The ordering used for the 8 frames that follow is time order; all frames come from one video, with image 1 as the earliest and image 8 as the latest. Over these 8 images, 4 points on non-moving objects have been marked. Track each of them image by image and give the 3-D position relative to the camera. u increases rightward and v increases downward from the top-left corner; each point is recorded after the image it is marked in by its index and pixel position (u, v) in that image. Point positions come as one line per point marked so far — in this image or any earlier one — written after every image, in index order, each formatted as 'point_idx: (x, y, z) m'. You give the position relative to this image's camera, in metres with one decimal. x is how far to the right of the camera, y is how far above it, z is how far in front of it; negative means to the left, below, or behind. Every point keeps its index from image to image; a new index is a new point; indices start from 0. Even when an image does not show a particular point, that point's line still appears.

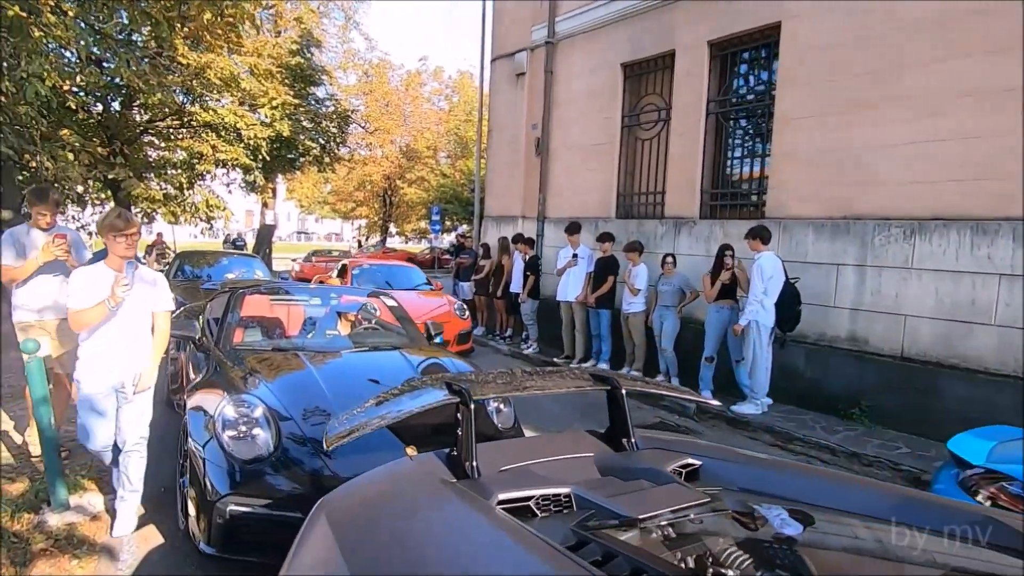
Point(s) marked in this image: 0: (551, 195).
0: (+0.7, +1.6, +9.6) m
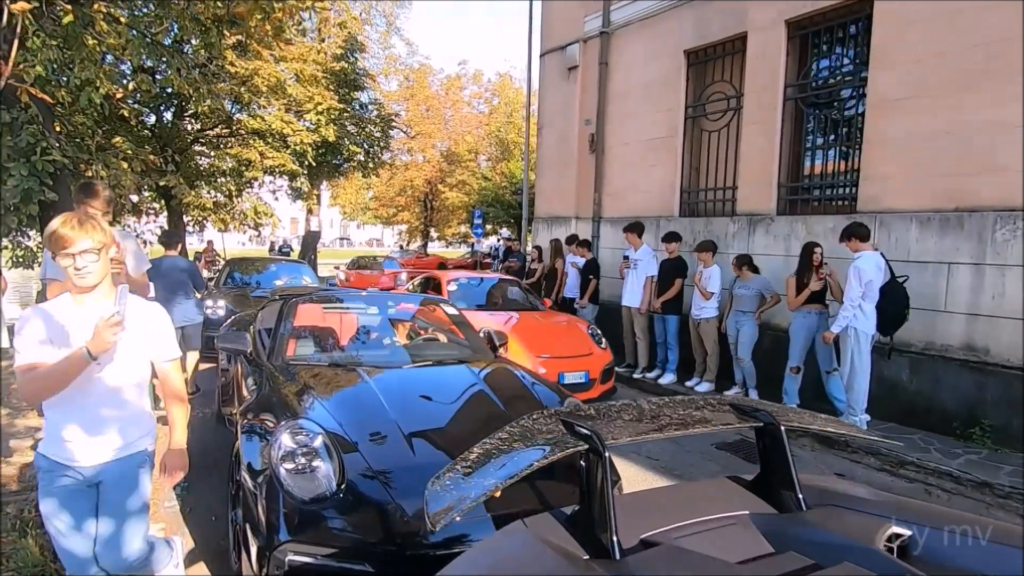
0: (+1.6, +1.6, +9.1) m
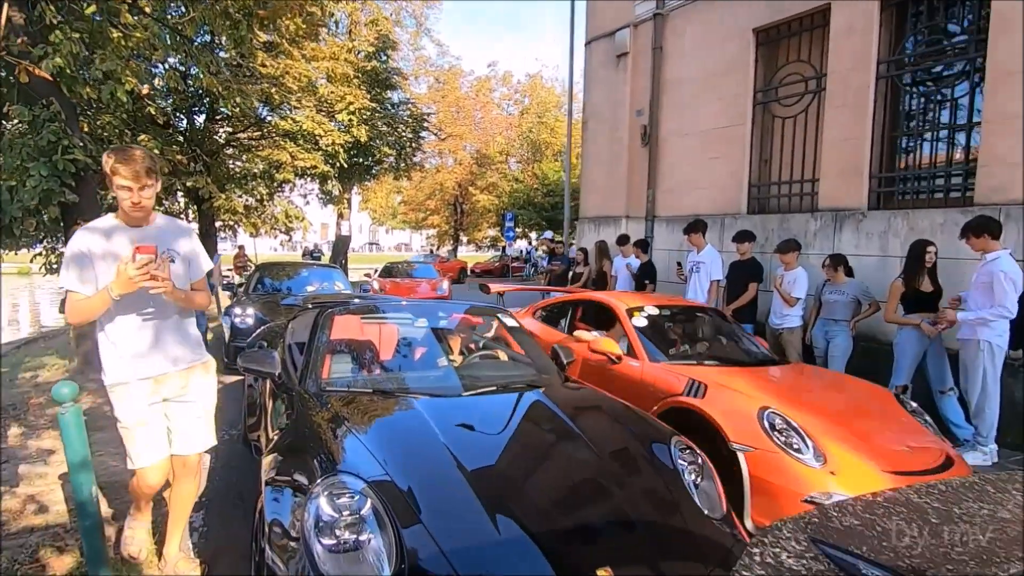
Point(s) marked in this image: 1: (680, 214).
0: (+2.3, +1.5, +8.3) m
1: (+2.5, +1.1, +8.1) m
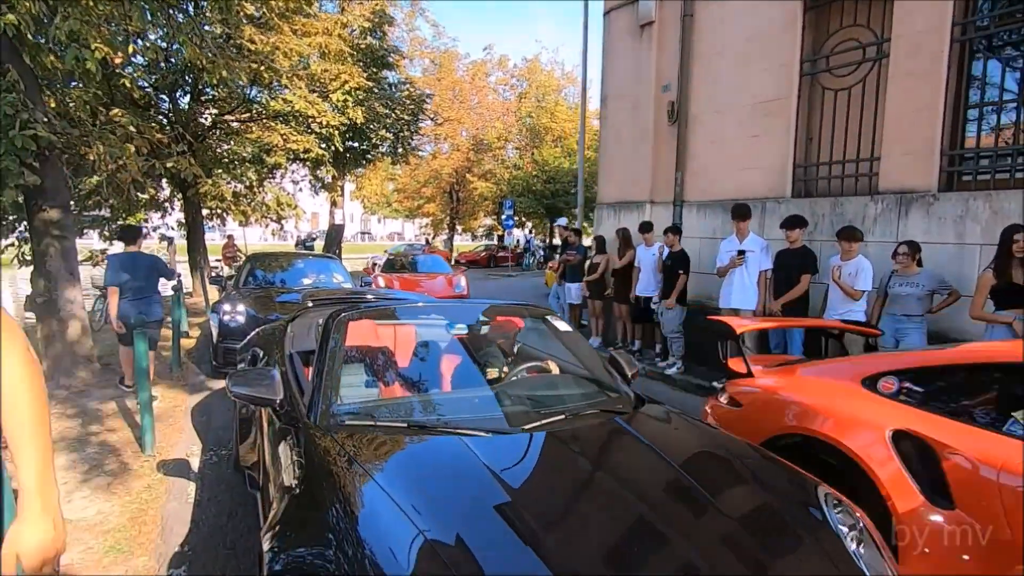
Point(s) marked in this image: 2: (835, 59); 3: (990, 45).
0: (+2.5, +1.6, +7.6) m
1: (+2.7, +1.2, +7.4) m
2: (+3.7, +2.6, +6.2) m
3: (+4.5, +2.3, +5.1) m
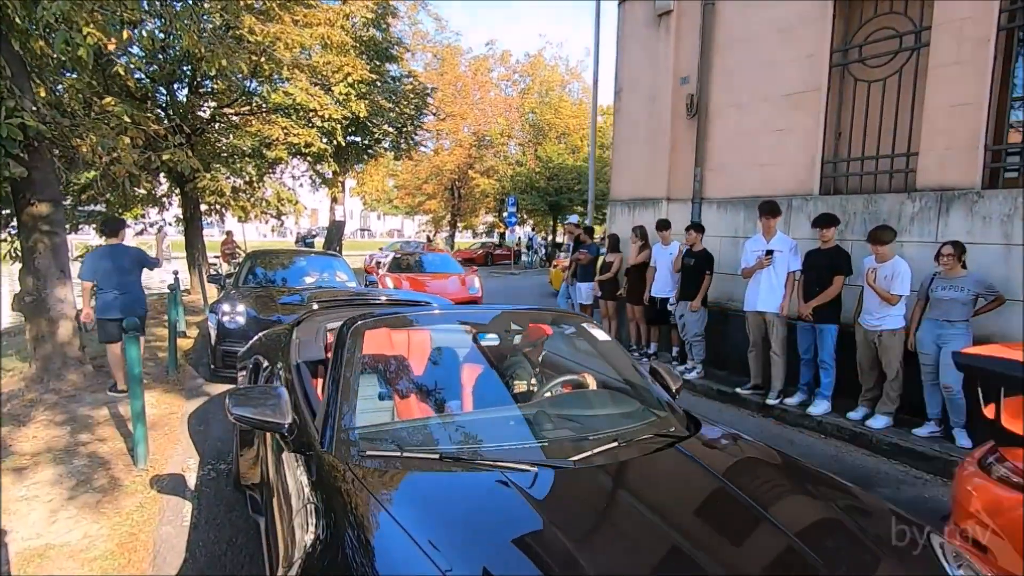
0: (+2.7, +1.6, +7.3) m
1: (+2.9, +1.2, +7.1) m
2: (+3.8, +2.6, +5.9) m
3: (+4.6, +2.2, +4.8) m
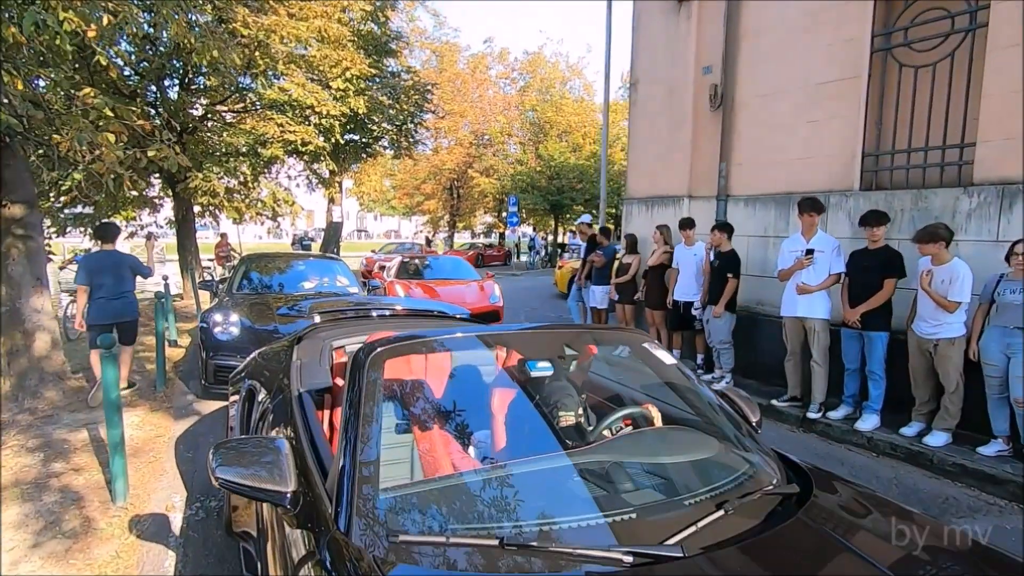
0: (+2.9, +1.6, +6.9) m
1: (+3.0, +1.2, +6.6) m
2: (+4.0, +2.5, +5.5) m
3: (+4.8, +2.2, +4.3) m
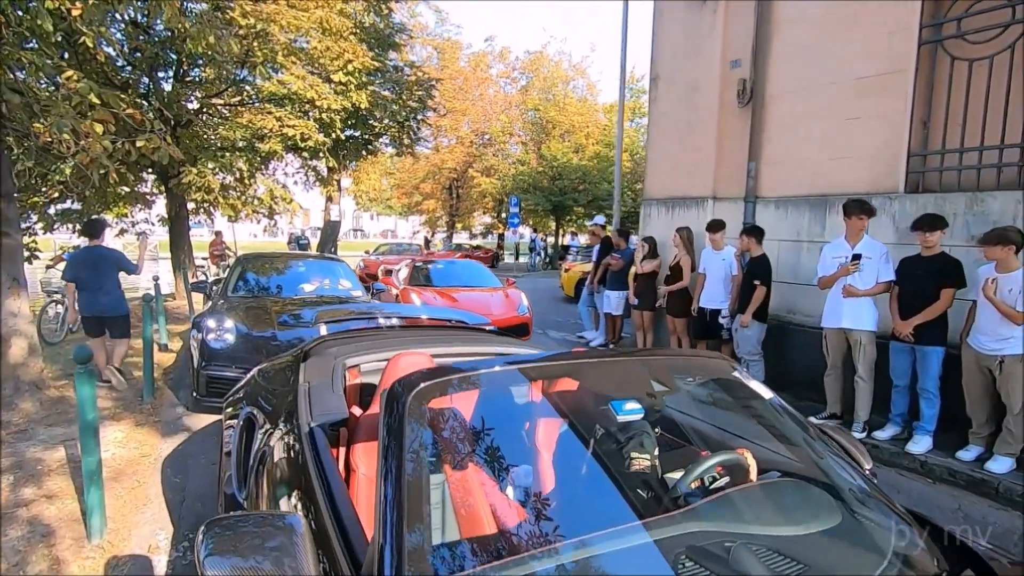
0: (+3.0, +1.5, +6.5) m
1: (+3.2, +1.1, +6.2) m
2: (+4.2, +2.4, +5.1) m
3: (+5.0, +2.1, +3.9) m
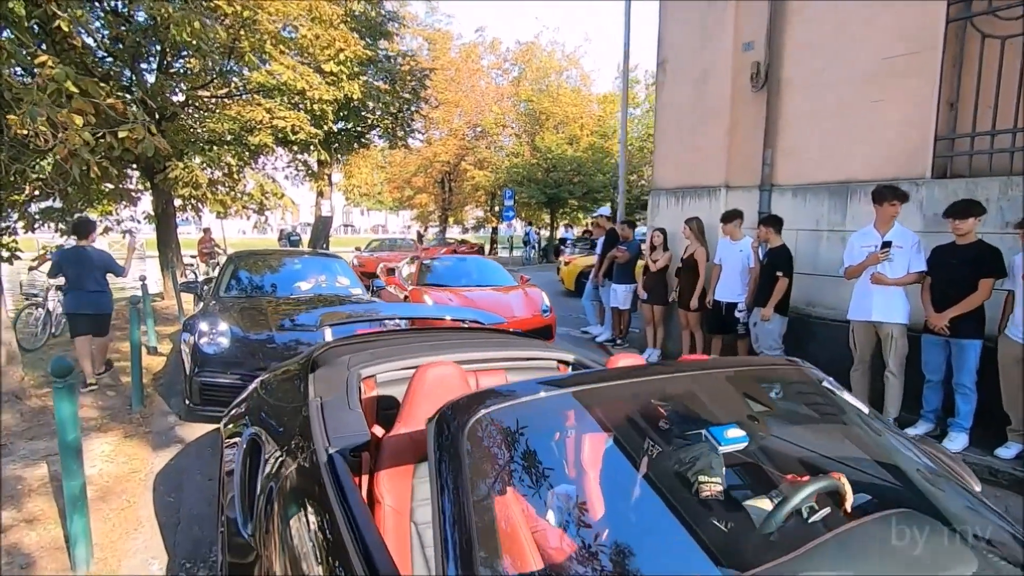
0: (+3.1, +1.6, +6.2) m
1: (+3.3, +1.2, +5.9) m
2: (+4.3, +2.5, +4.8) m
3: (+5.1, +2.2, +3.7) m
